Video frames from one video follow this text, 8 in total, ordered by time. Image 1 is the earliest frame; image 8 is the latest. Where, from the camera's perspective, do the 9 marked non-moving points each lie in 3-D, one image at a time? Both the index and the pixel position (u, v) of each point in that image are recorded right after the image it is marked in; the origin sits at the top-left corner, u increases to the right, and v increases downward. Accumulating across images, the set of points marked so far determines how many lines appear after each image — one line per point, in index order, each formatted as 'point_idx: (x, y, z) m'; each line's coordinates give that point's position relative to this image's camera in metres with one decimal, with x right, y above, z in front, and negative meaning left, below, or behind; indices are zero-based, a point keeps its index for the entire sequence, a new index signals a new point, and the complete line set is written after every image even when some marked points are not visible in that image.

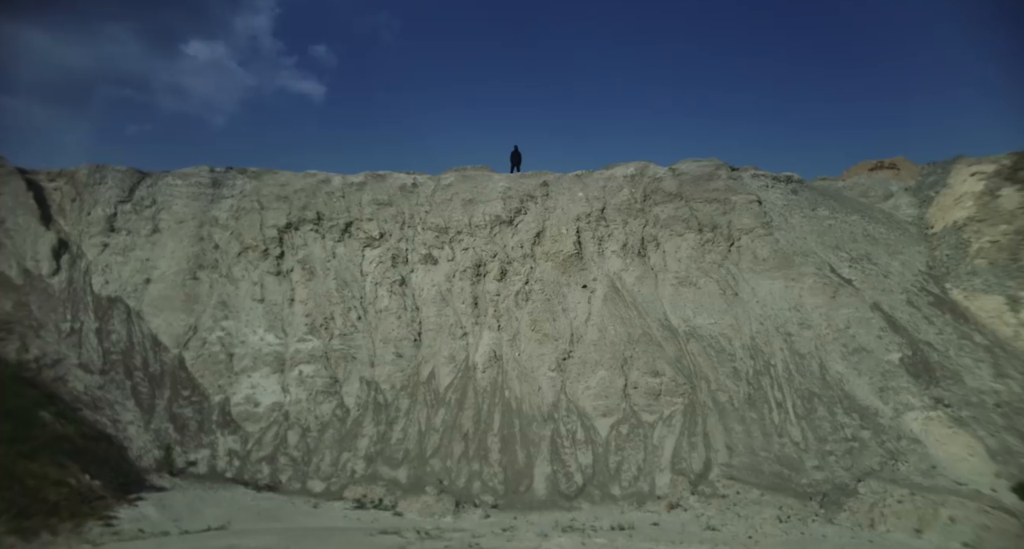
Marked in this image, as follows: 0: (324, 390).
0: (-5.6, -3.4, +17.4) m
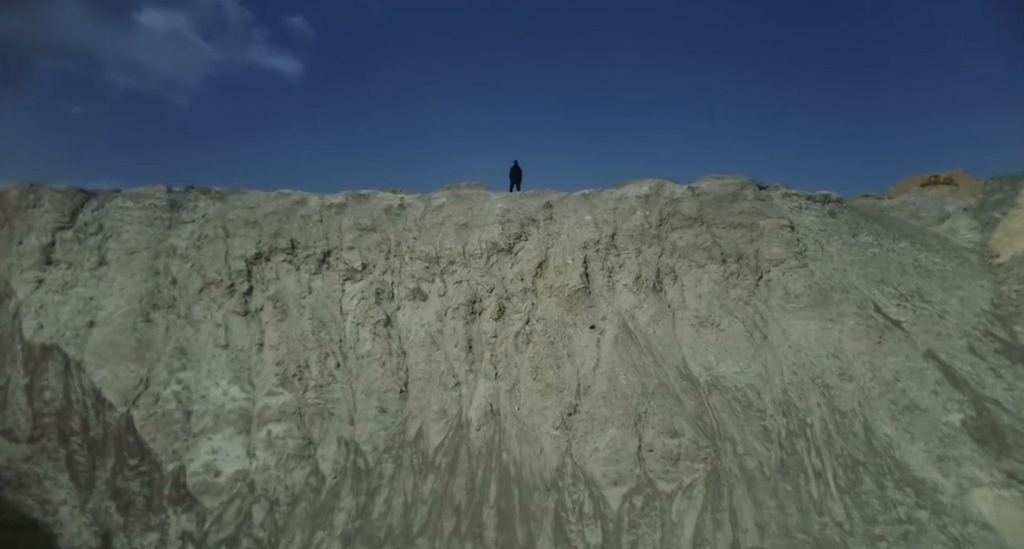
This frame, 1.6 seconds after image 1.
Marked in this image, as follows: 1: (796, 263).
0: (-5.6, -4.7, +15.2) m
1: (+8.5, +0.4, +17.6) m
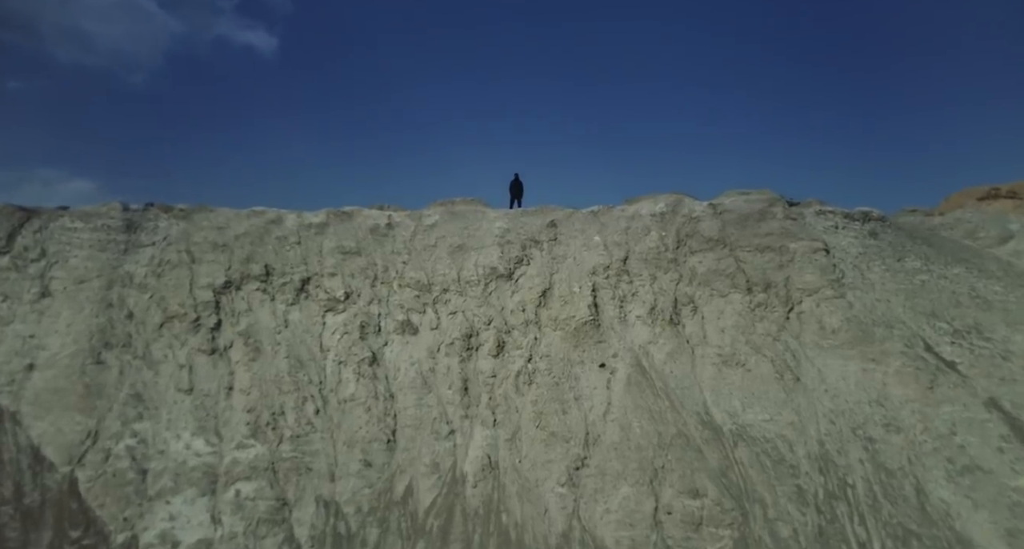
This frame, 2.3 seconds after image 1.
0: (-5.6, -5.6, +13.4) m
1: (+8.6, -0.5, +15.7) m
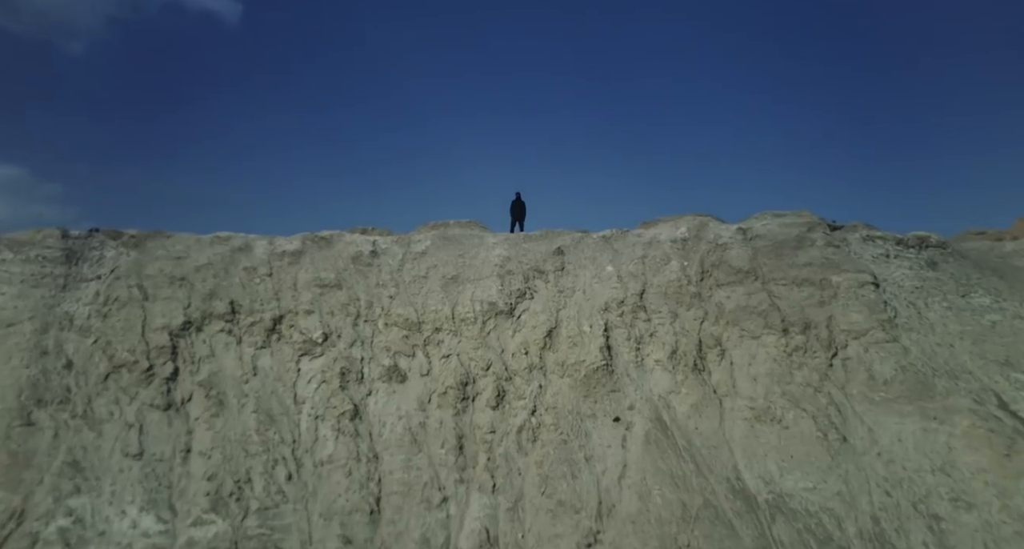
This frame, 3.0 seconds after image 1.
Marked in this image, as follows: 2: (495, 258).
0: (-5.6, -6.6, +11.5) m
1: (+8.6, -1.4, +13.6) m
2: (-0.5, +0.4, +16.2) m
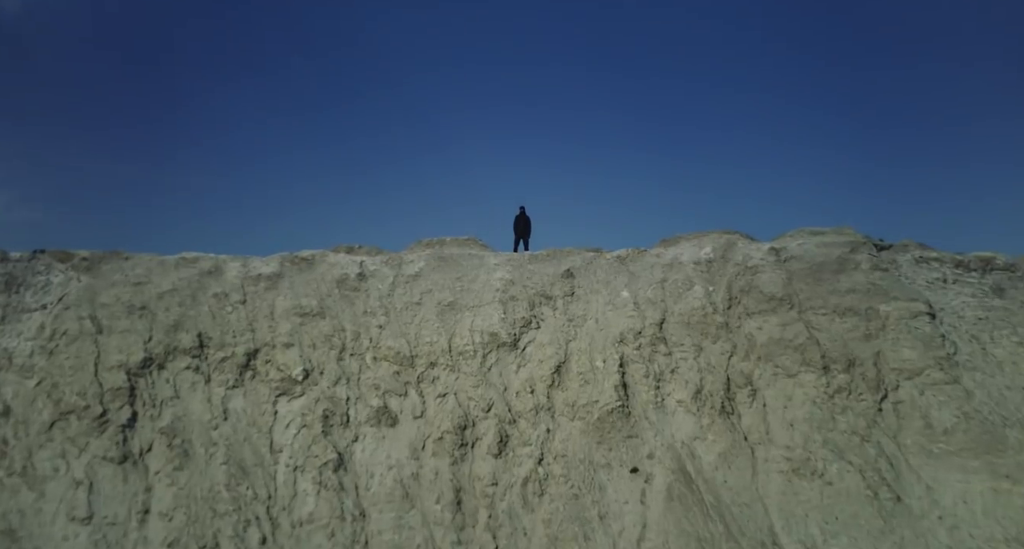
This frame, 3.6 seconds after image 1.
0: (-5.5, -7.3, +10.0) m
1: (+8.7, -2.1, +12.0) m
2: (-0.4, -0.2, +14.5) m
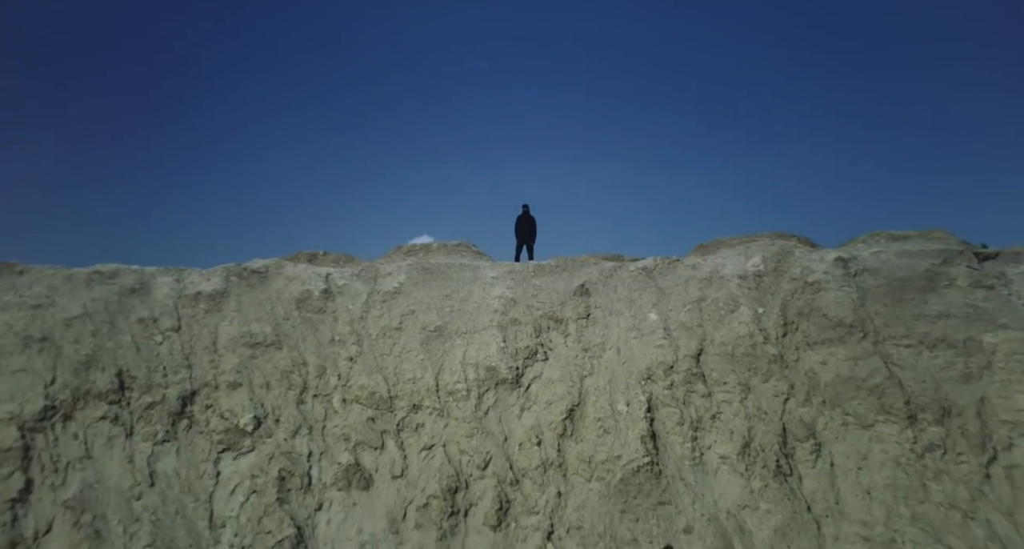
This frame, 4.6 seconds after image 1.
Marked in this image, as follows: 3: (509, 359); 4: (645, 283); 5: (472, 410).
0: (-5.4, -7.9, +7.7) m
1: (+8.7, -2.5, +9.3) m
2: (-0.4, -0.5, +11.8) m
3: (-0.1, -1.6, +11.2) m
4: (+2.7, -0.2, +11.9) m
5: (-0.8, -2.5, +10.8) m
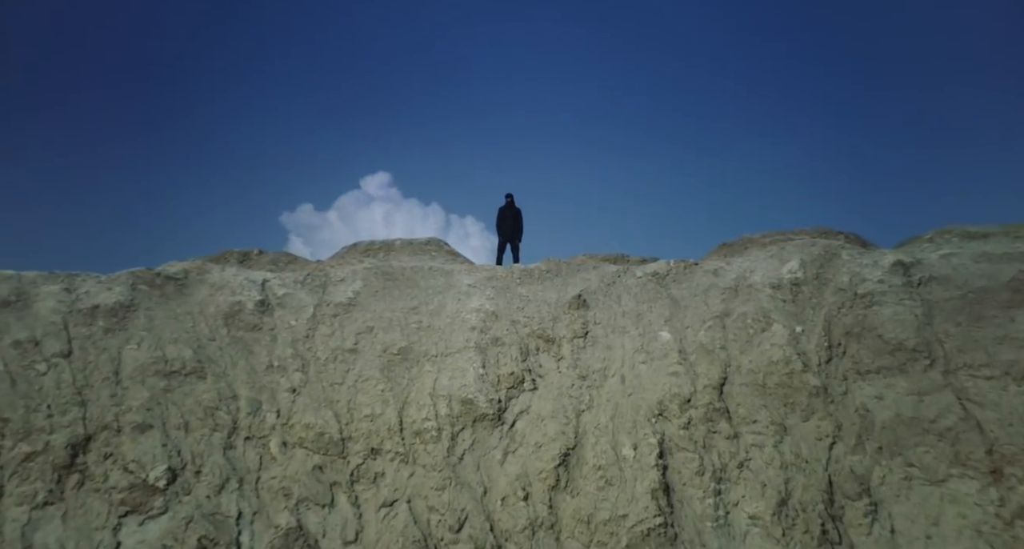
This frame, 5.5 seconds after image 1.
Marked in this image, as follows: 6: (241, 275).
0: (-5.7, -8.3, +5.9) m
1: (+8.4, -2.7, +7.3) m
2: (-0.7, -0.7, +9.7) m
3: (-0.4, -1.8, +9.1) m
4: (+2.4, -0.3, +9.8) m
5: (-1.1, -2.7, +8.7) m
6: (-4.6, 0.0, +10.3) m
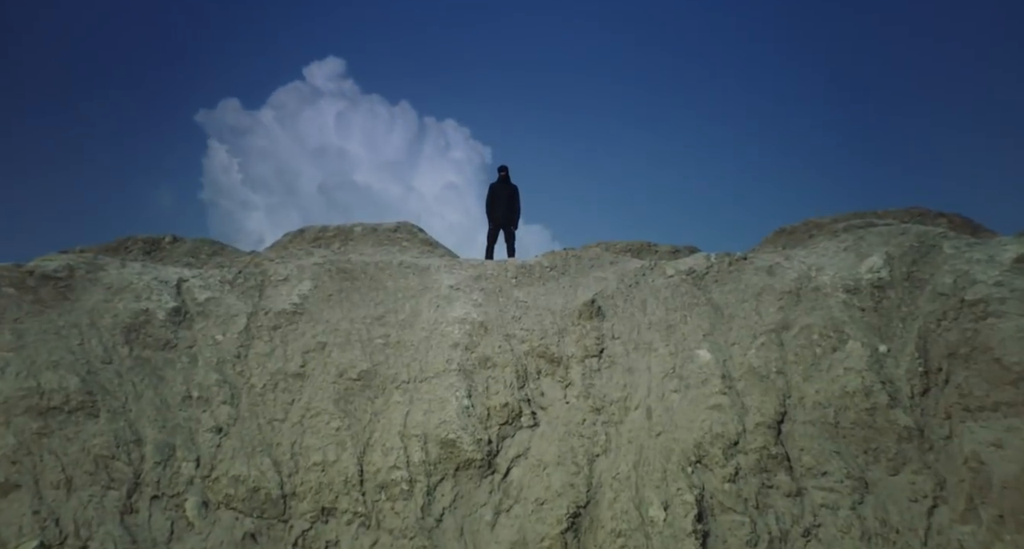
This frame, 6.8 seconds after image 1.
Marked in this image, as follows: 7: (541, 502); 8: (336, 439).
0: (-5.7, -8.6, +4.2) m
1: (+8.3, -2.8, +5.2) m
2: (-0.8, -0.7, +7.4) m
3: (-0.4, -1.8, +6.9) m
4: (+2.3, -0.3, +7.5) m
5: (-1.1, -2.8, +6.6) m
6: (-4.6, 0.0, +8.0) m
7: (+0.3, -2.6, +6.6) m
8: (-2.2, -2.0, +7.0) m
